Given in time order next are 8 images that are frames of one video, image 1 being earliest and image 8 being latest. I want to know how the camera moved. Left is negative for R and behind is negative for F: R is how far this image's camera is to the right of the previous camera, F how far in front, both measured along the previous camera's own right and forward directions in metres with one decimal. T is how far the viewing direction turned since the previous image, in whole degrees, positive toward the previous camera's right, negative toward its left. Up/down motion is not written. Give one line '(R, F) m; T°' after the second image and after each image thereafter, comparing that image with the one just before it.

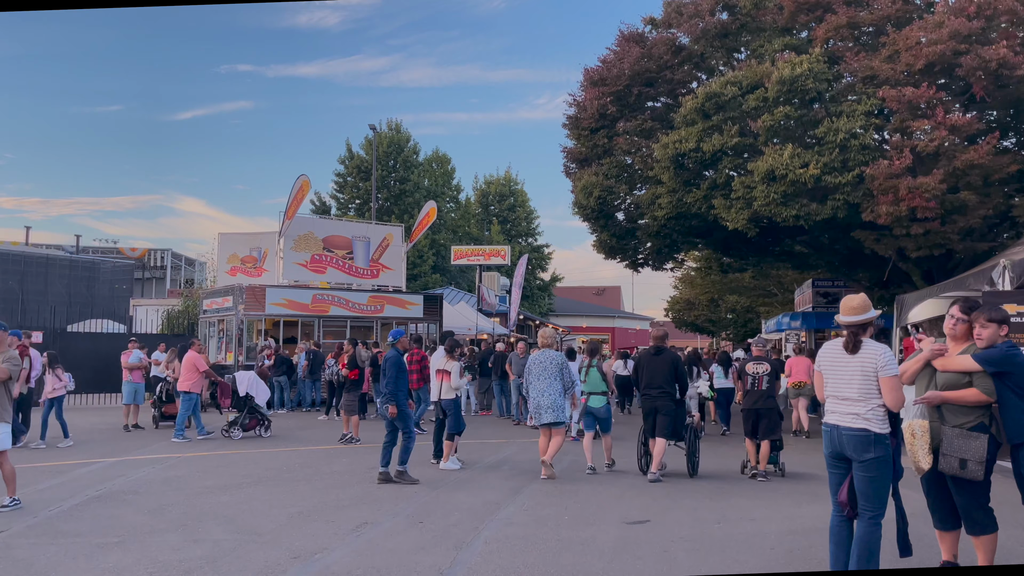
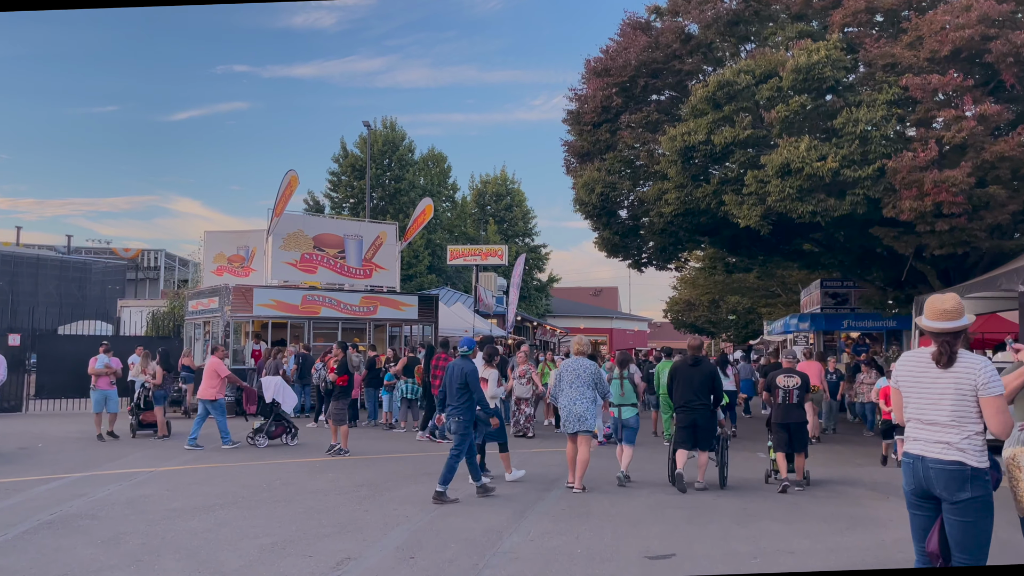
(-0.1, +1.1) m; 0°
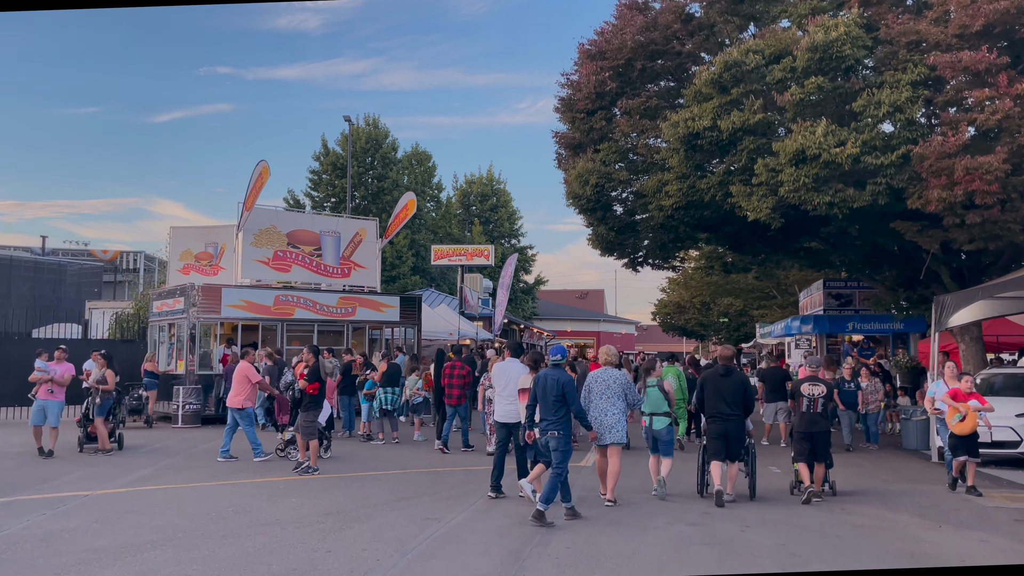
(-0.1, +1.6) m; +1°
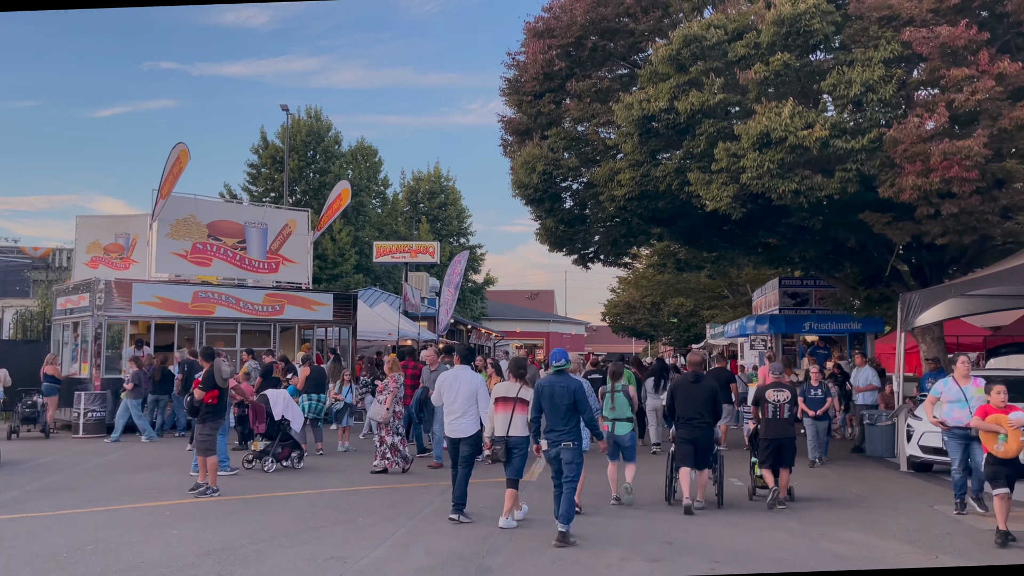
(+0.2, +1.6) m; +3°
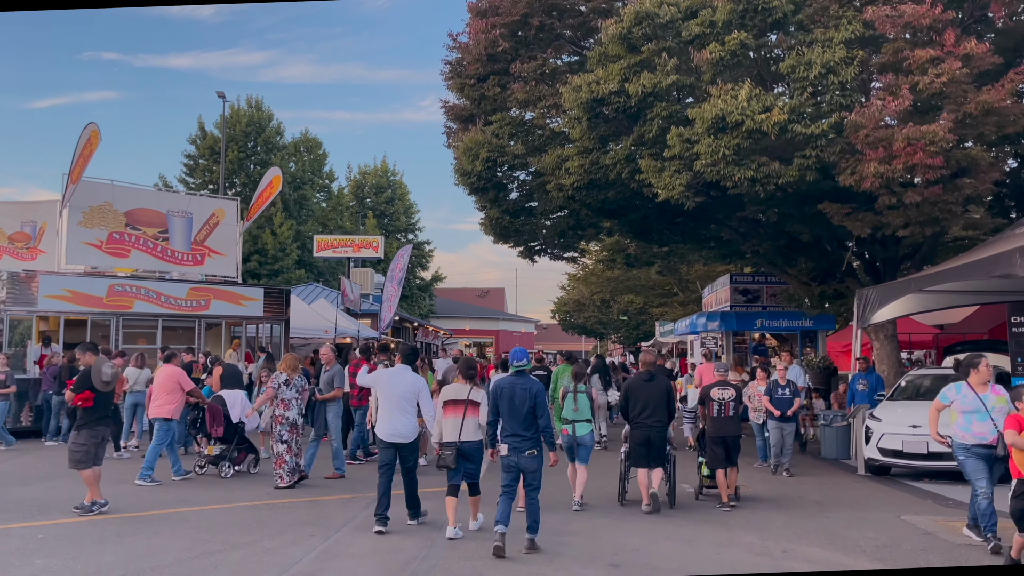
(+0.2, +1.1) m; +3°
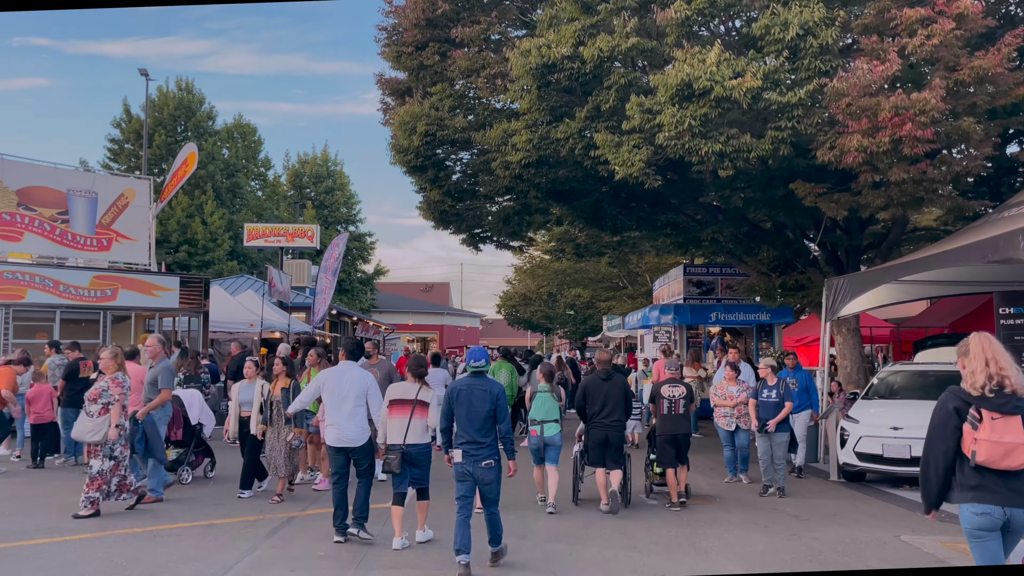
(+0.1, +1.7) m; +4°
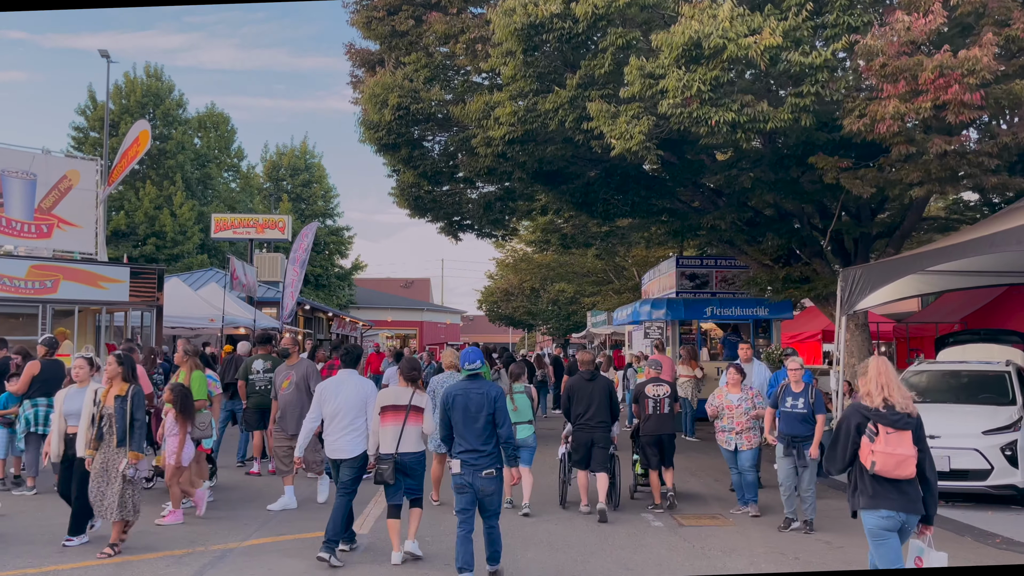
(0.0, +1.6) m; +1°
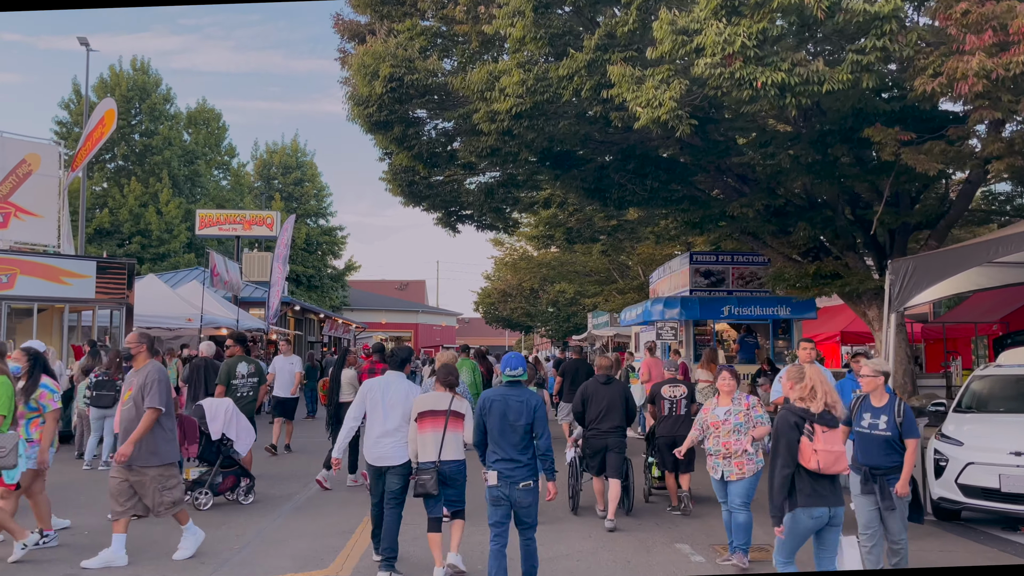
(-0.2, +1.6) m; 0°
